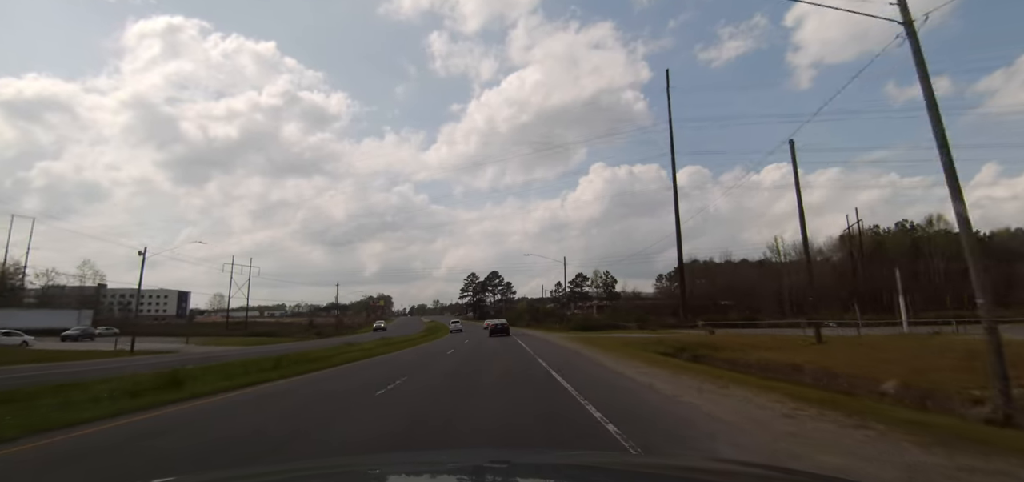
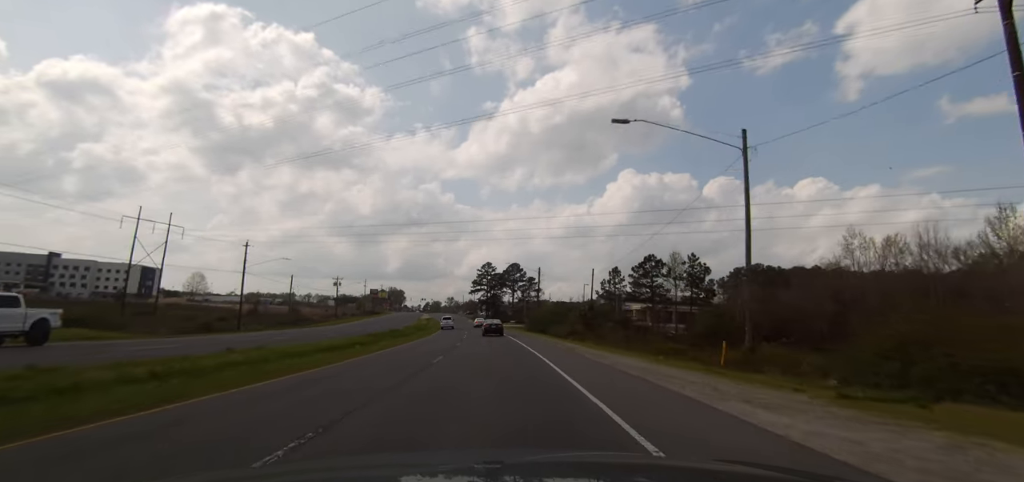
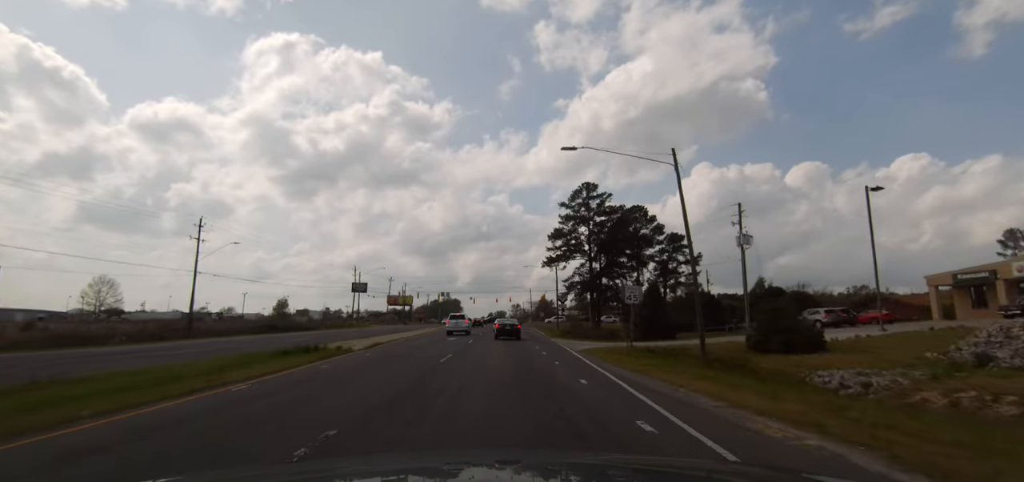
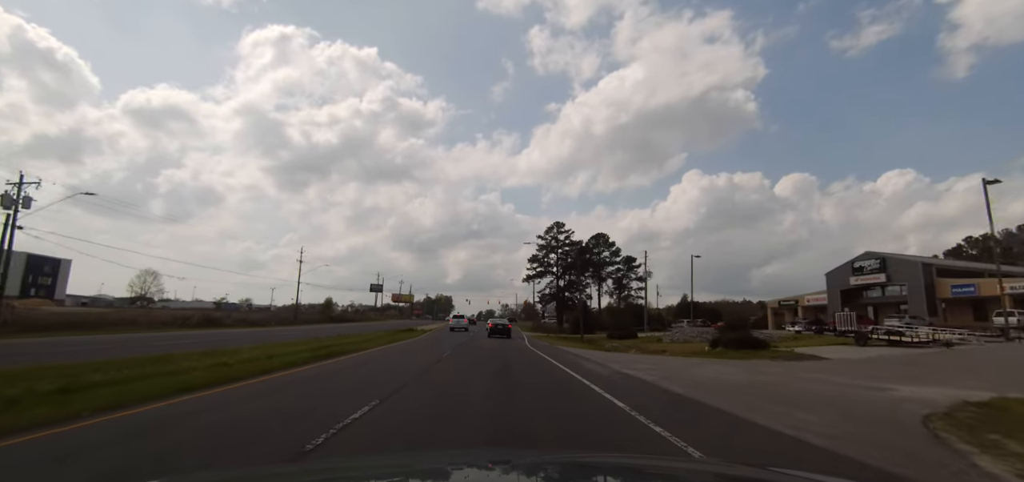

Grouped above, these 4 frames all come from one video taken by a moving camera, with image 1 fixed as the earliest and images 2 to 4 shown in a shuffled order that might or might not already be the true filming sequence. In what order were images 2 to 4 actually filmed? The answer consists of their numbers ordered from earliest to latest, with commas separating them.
2, 4, 3
